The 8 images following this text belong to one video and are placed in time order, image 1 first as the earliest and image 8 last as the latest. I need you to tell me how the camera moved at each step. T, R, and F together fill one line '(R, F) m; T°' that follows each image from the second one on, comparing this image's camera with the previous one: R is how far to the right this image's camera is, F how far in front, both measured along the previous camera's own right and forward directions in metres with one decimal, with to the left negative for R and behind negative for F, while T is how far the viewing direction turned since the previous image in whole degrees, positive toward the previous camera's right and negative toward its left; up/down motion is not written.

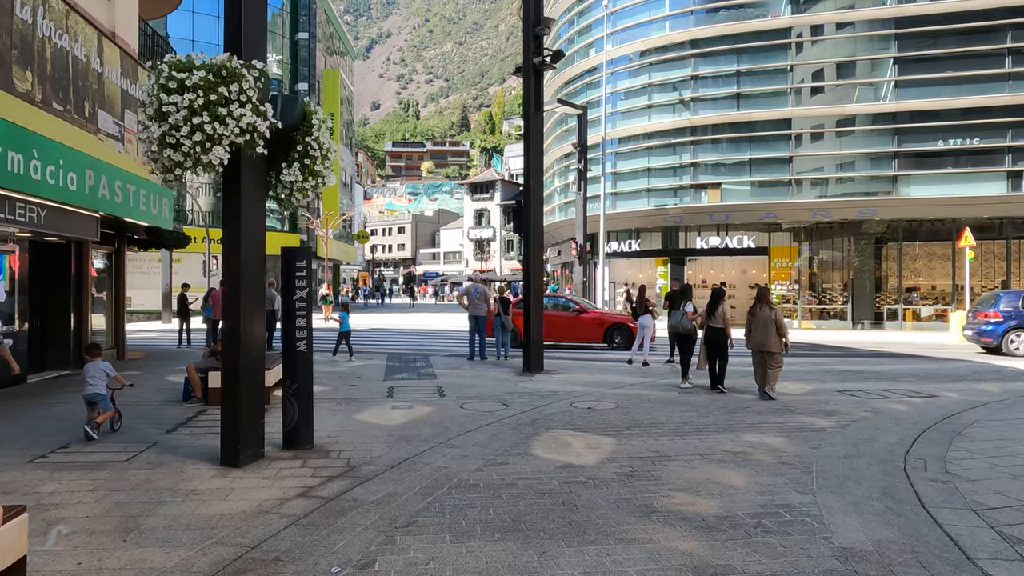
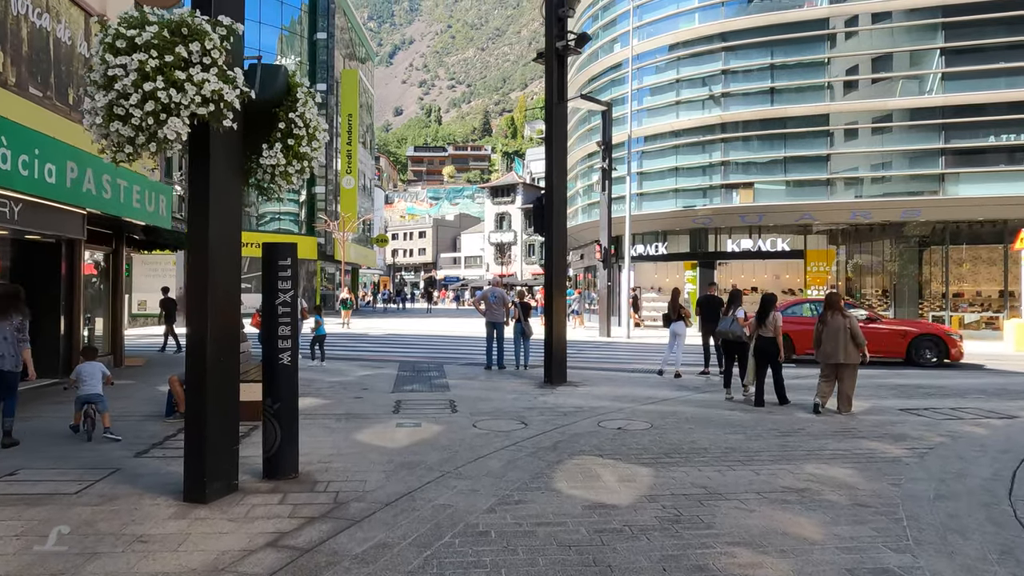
(0.0, +1.1) m; -2°
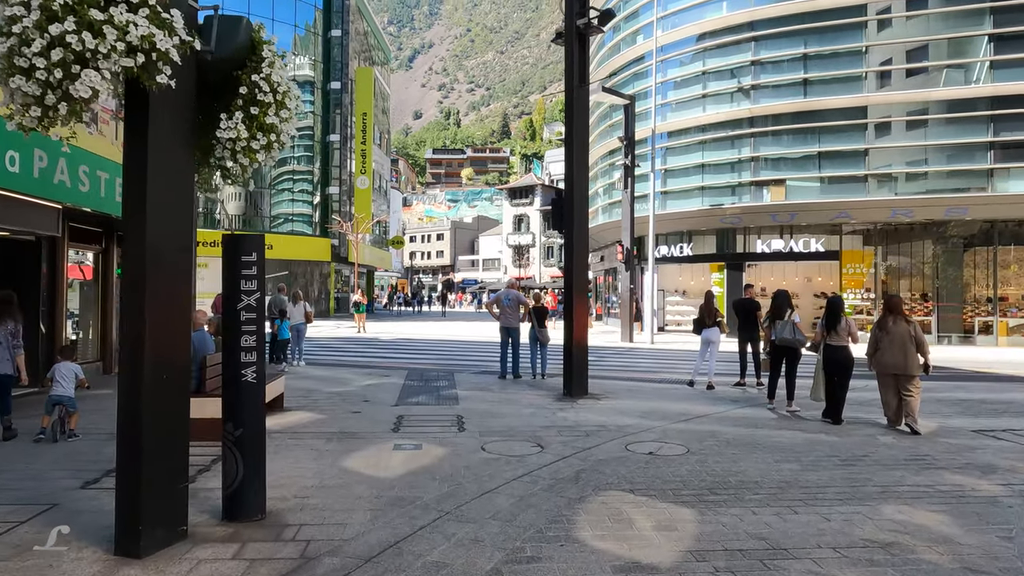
(0.0, +1.1) m; -2°
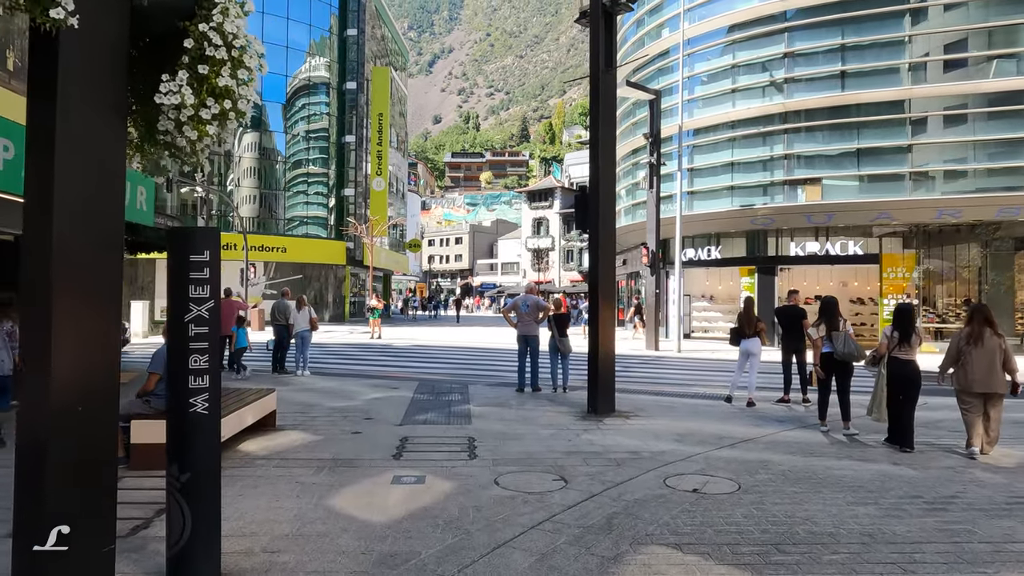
(0.0, +1.0) m; -2°
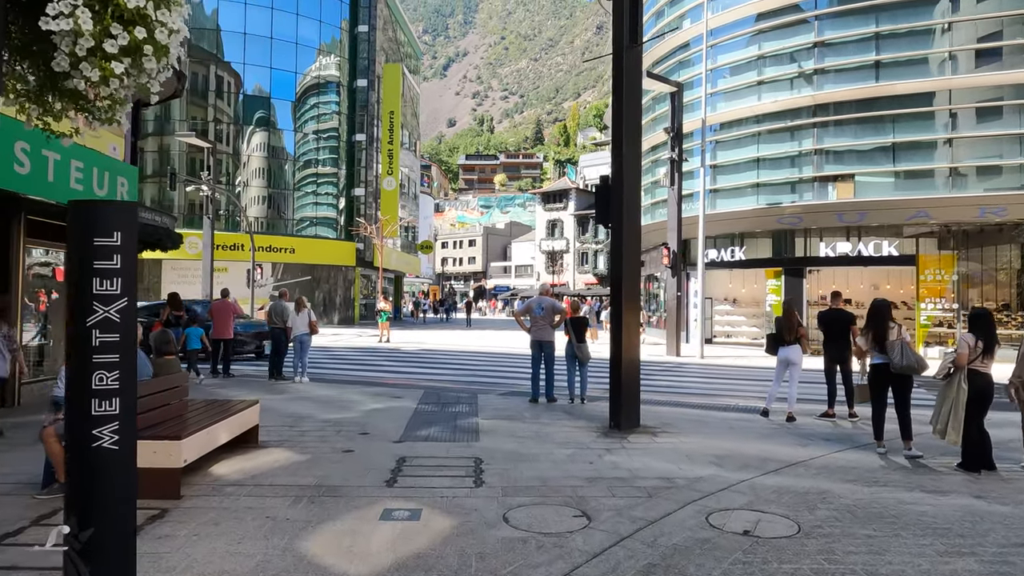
(0.0, +1.0) m; -1°
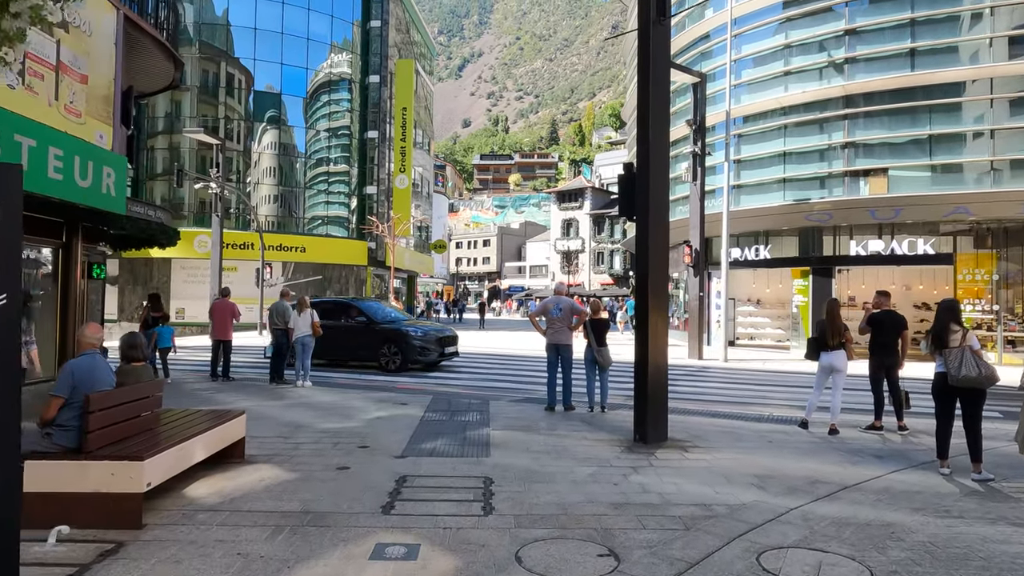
(0.0, +0.8) m; -1°
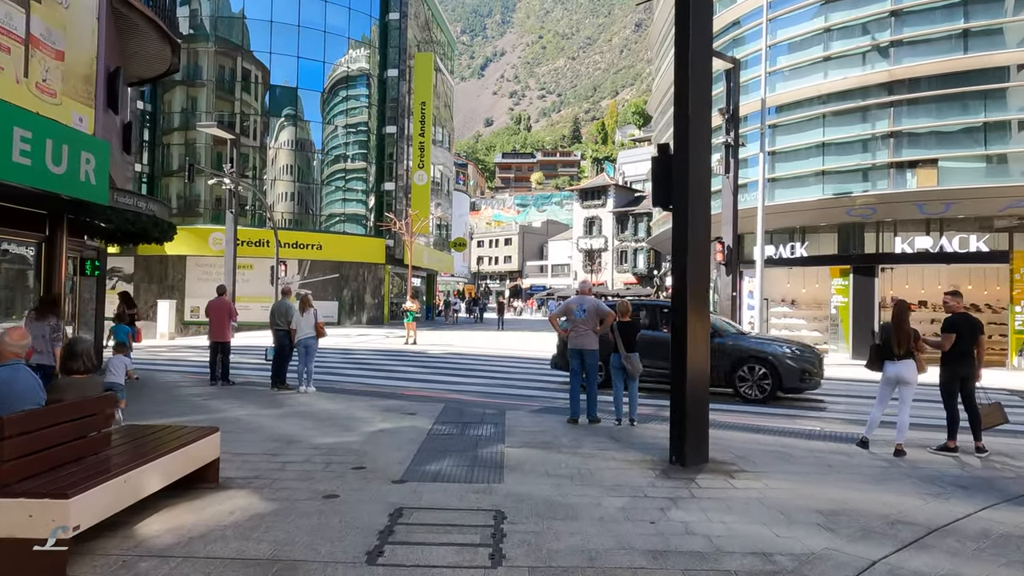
(0.0, +1.0) m; -2°
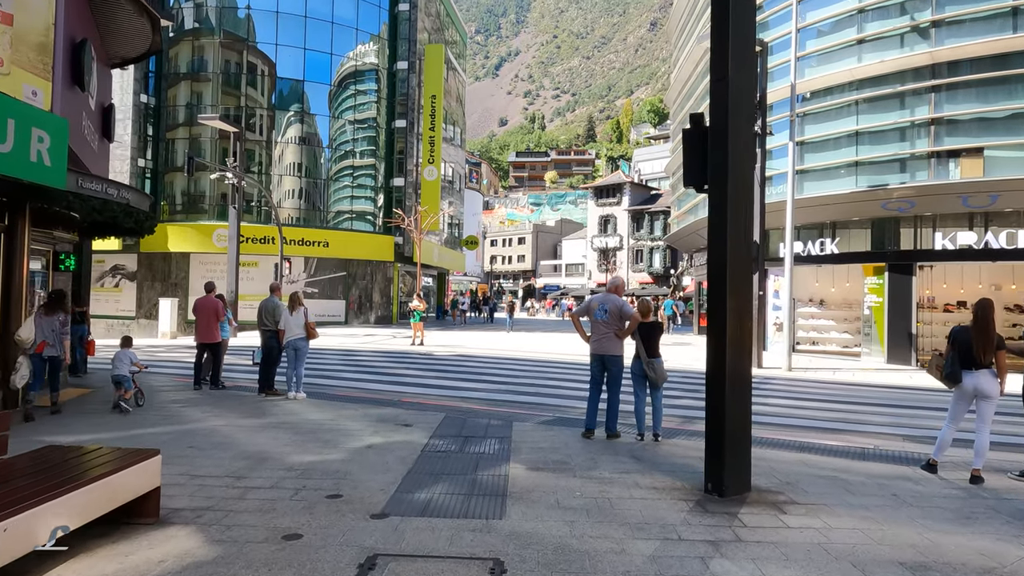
(+0.1, +1.1) m; -1°
